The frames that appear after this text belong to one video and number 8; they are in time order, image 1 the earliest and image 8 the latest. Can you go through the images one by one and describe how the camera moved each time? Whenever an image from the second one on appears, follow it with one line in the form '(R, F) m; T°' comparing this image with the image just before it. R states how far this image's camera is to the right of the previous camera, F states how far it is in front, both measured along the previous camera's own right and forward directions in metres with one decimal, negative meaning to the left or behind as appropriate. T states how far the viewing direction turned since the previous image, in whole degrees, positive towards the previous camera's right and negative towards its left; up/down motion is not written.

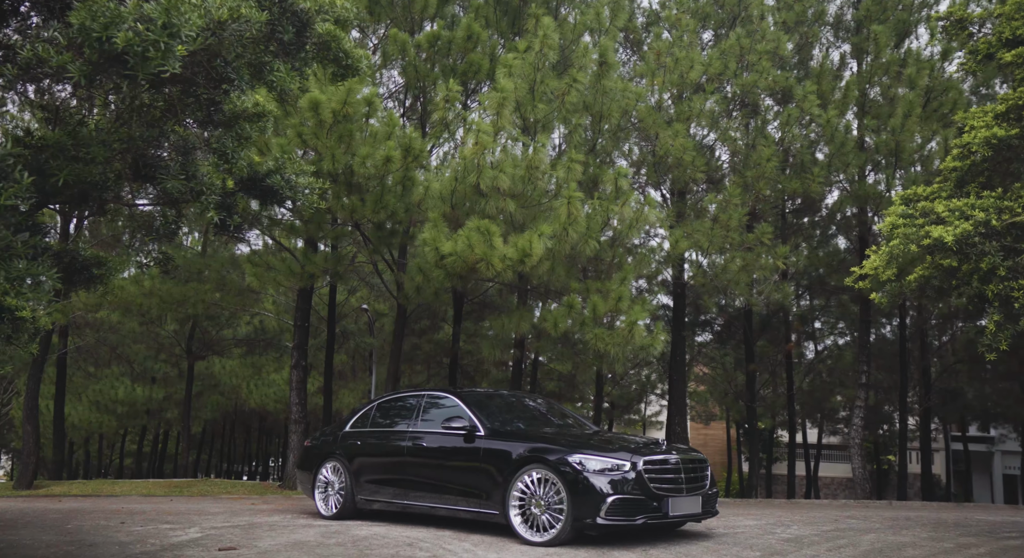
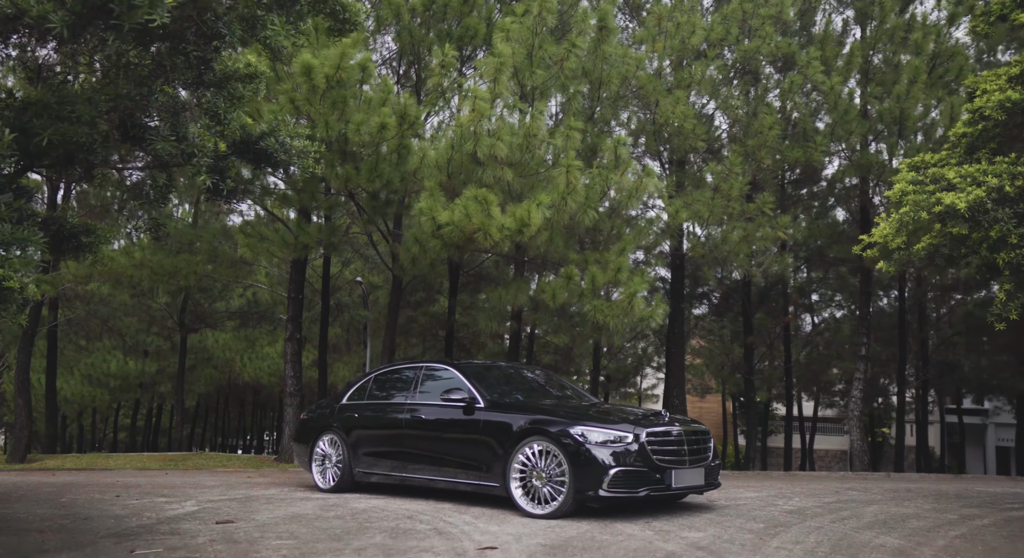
(-0.1, +0.2) m; +1°
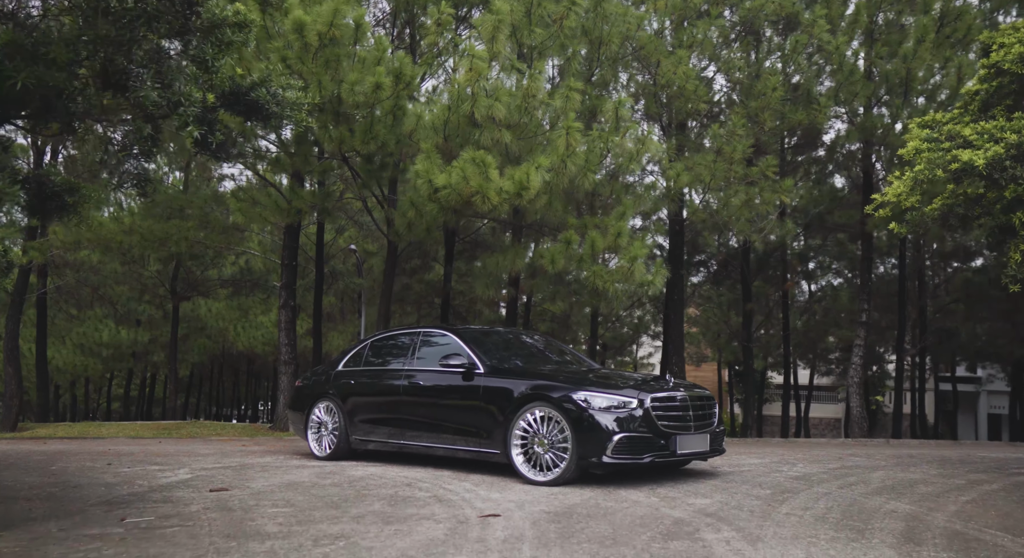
(-0.1, +0.2) m; 0°
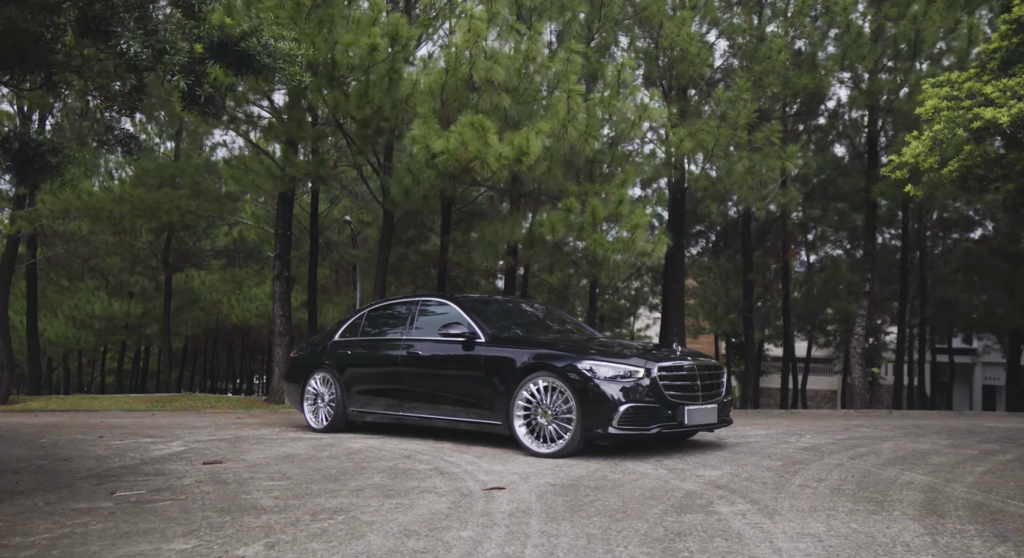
(-0.1, +0.2) m; 0°
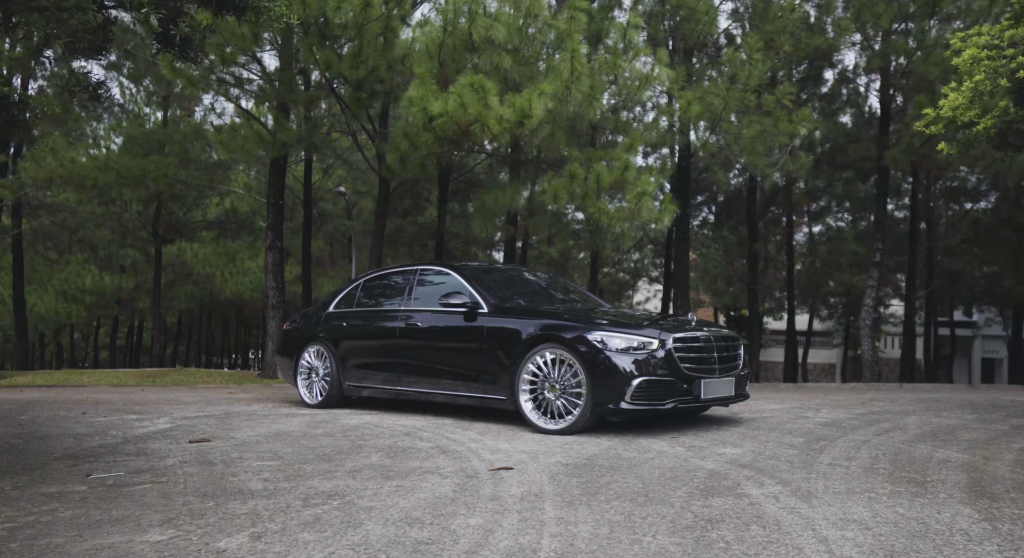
(-0.1, +0.4) m; 0°
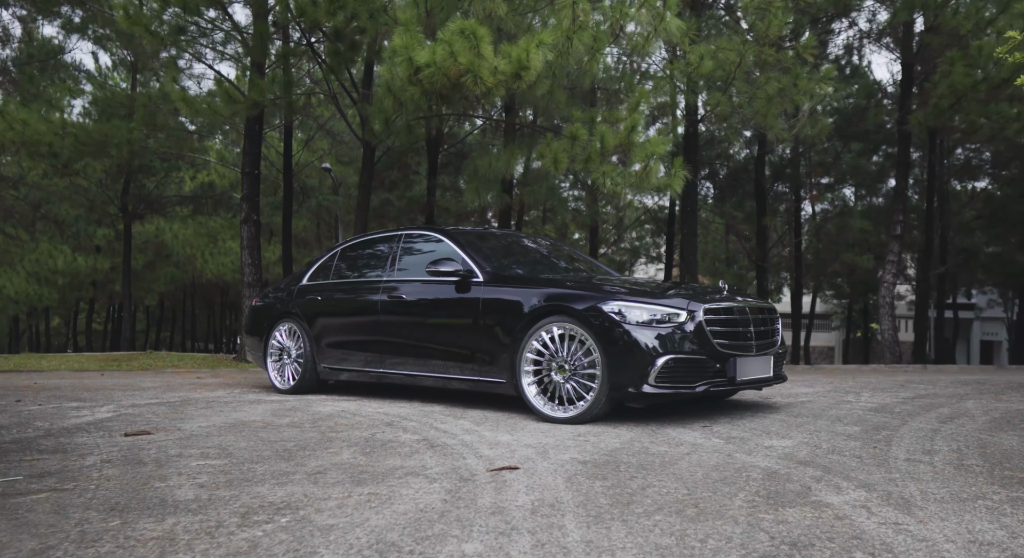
(-0.1, +1.0) m; +1°
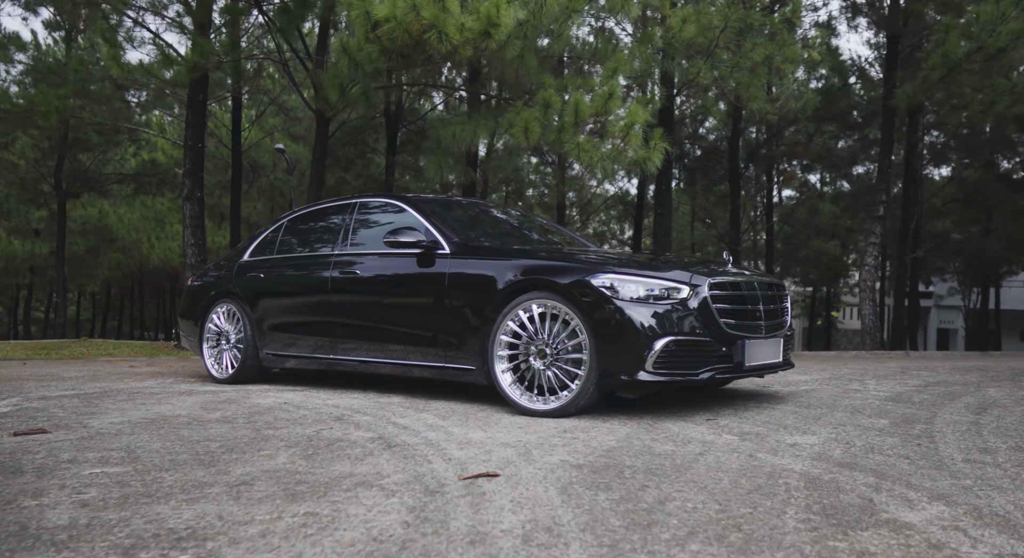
(-0.1, +0.8) m; +3°
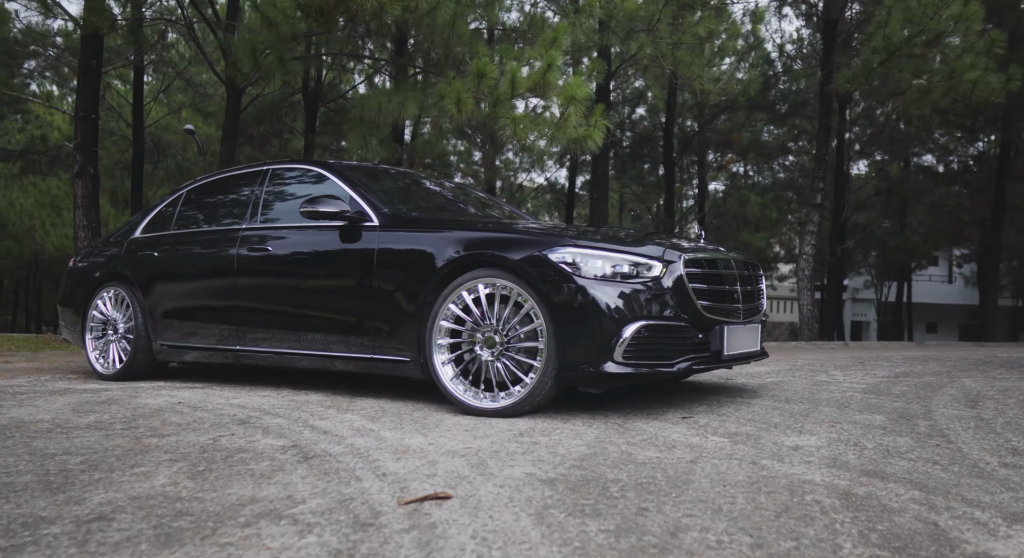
(-0.1, +0.7) m; +6°
